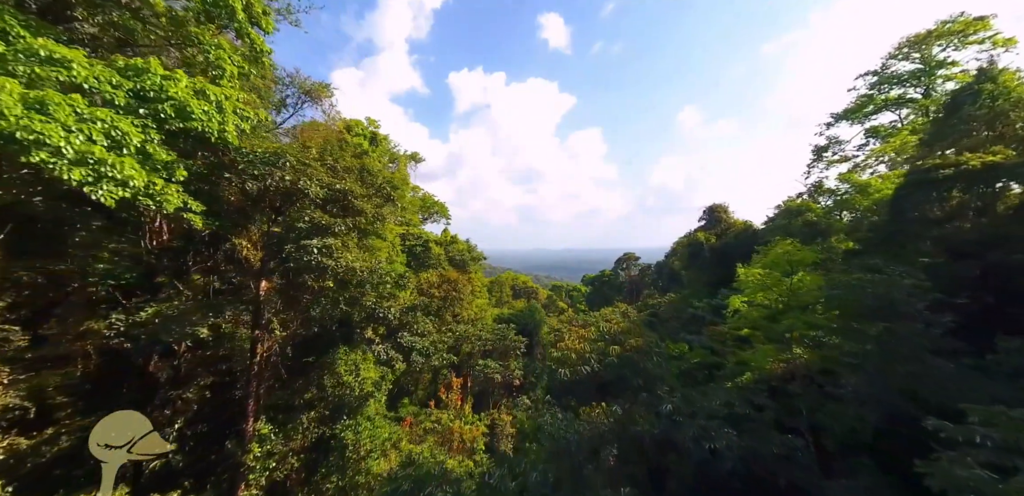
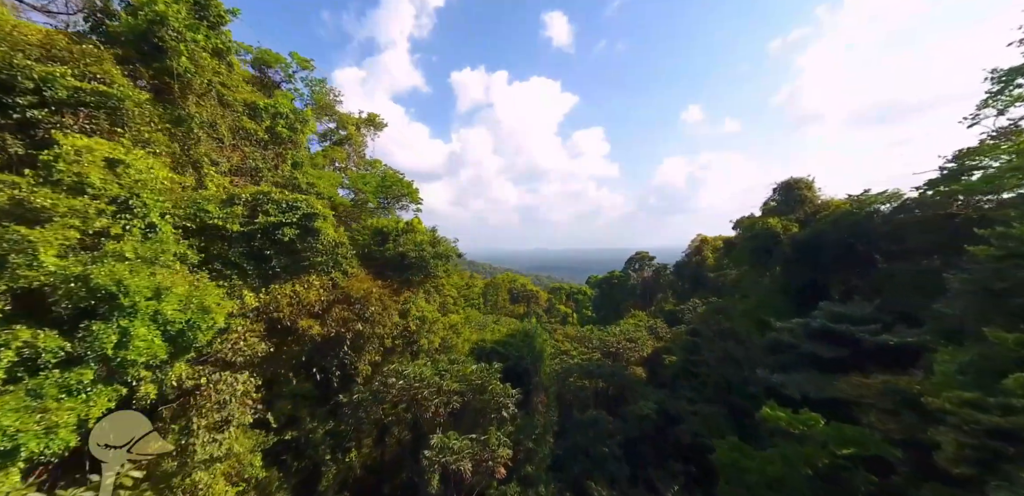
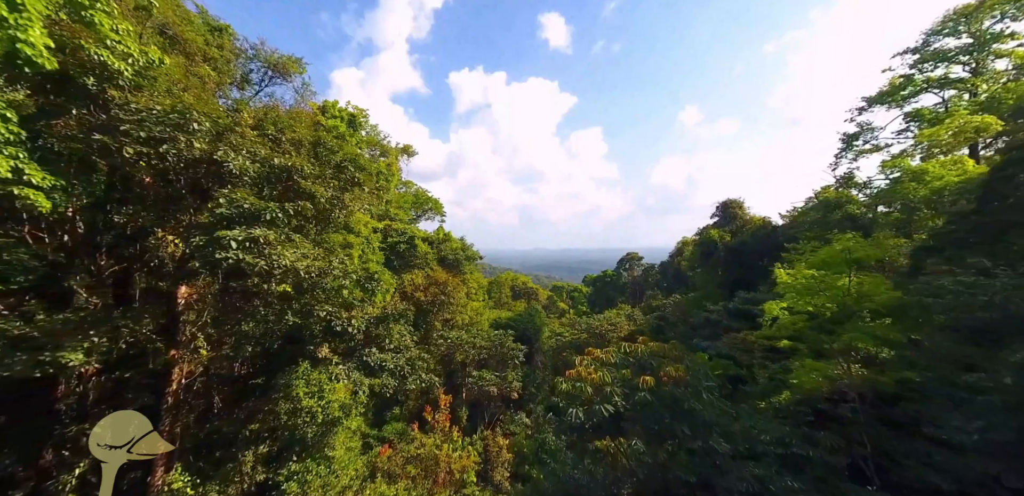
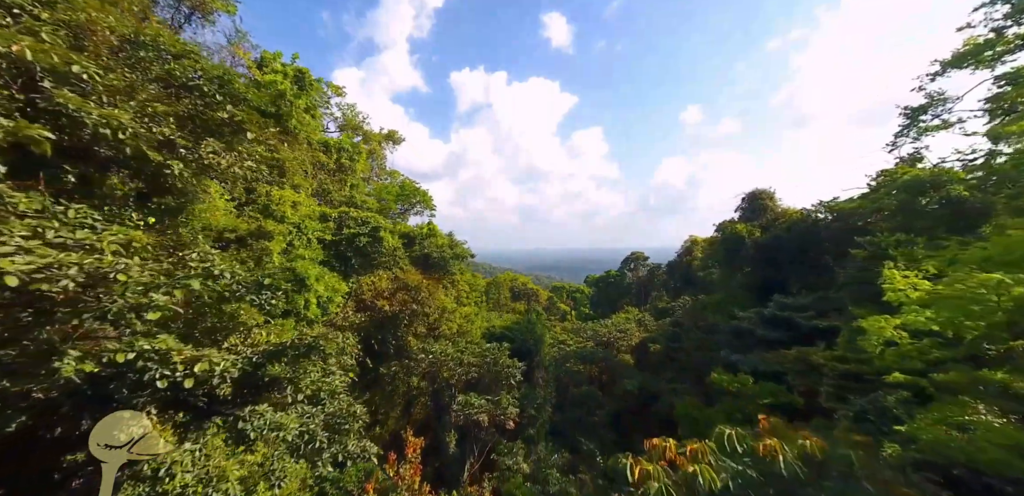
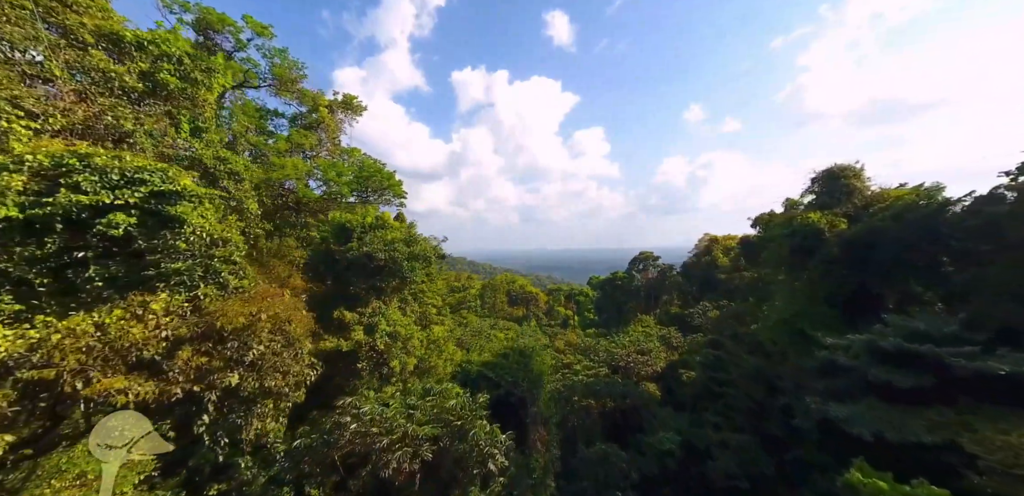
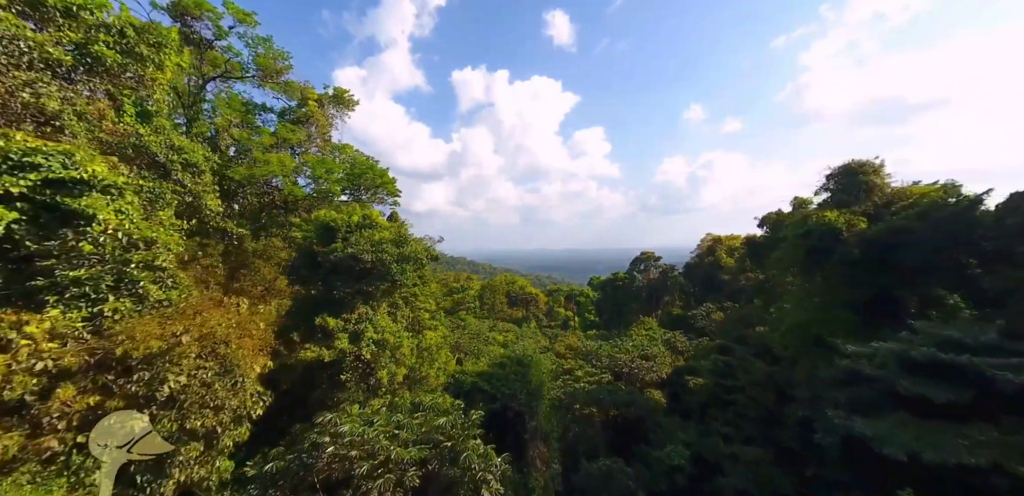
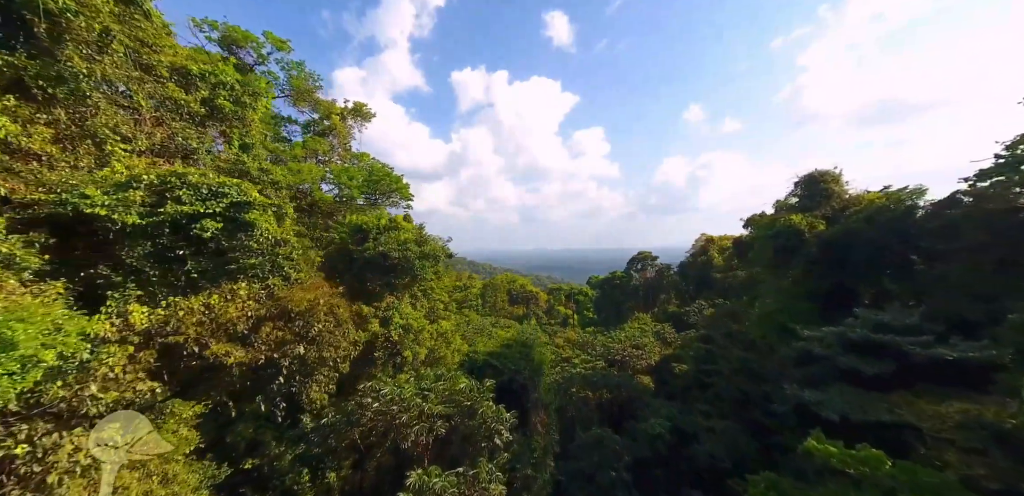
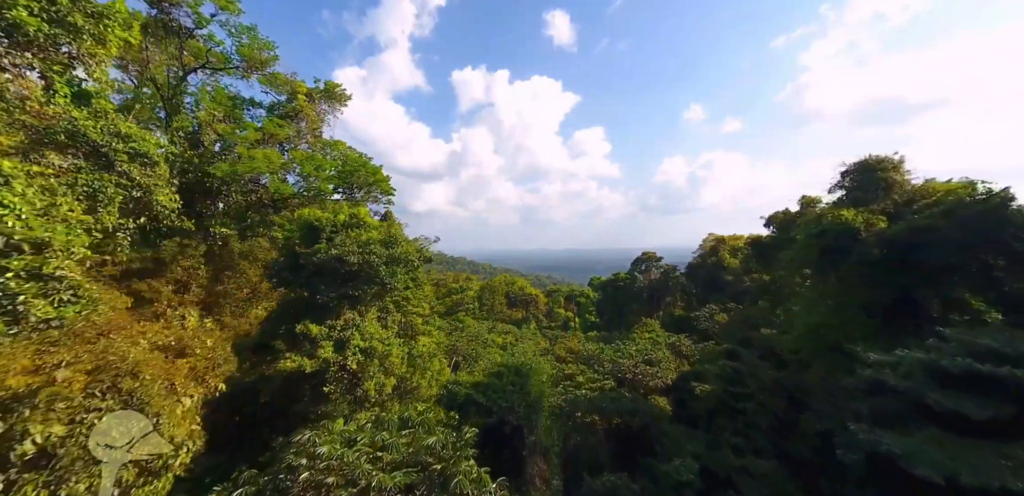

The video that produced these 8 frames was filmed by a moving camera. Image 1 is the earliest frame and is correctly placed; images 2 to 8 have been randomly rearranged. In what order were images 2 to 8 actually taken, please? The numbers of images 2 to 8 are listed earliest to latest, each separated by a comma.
3, 4, 2, 7, 5, 6, 8
